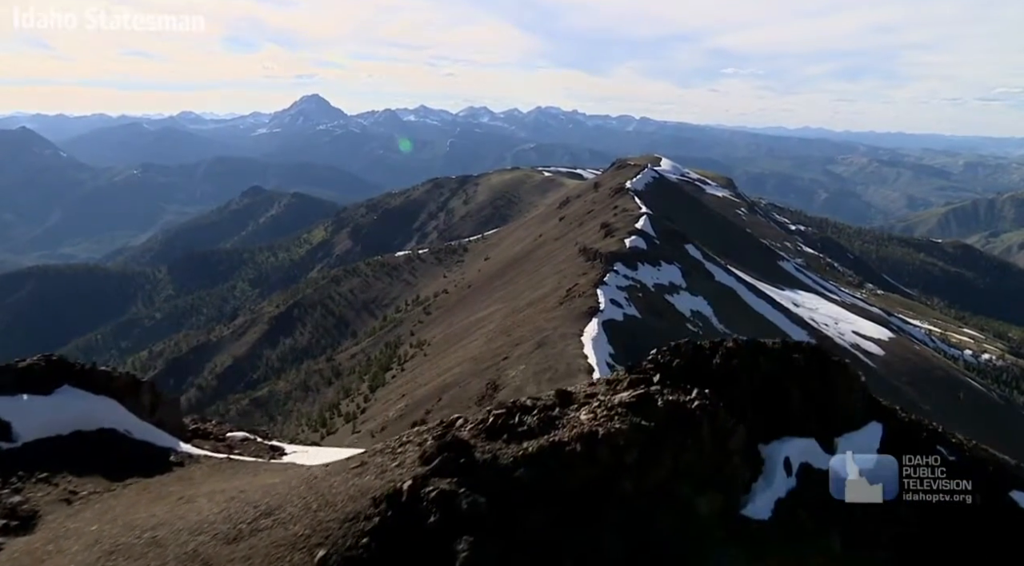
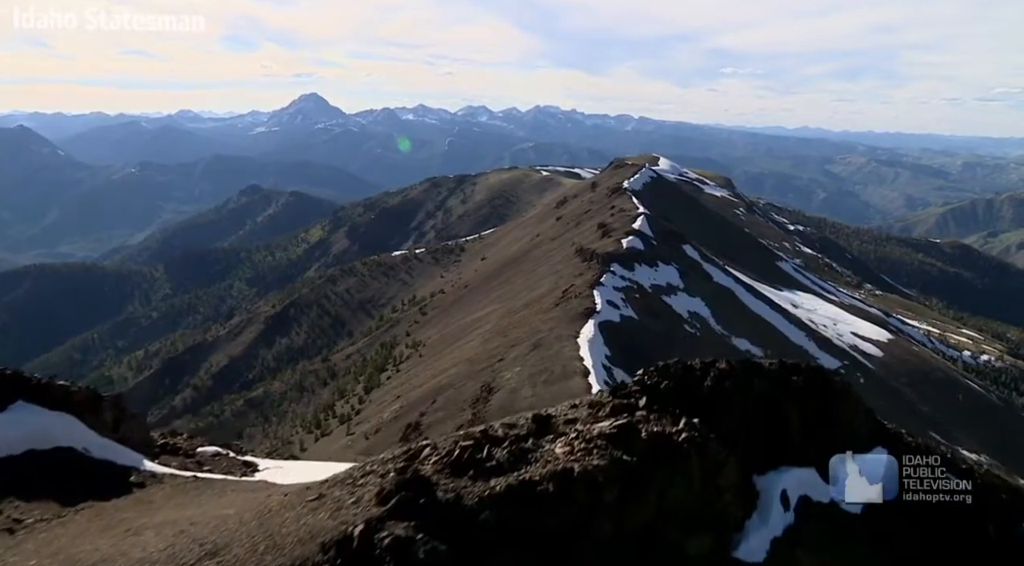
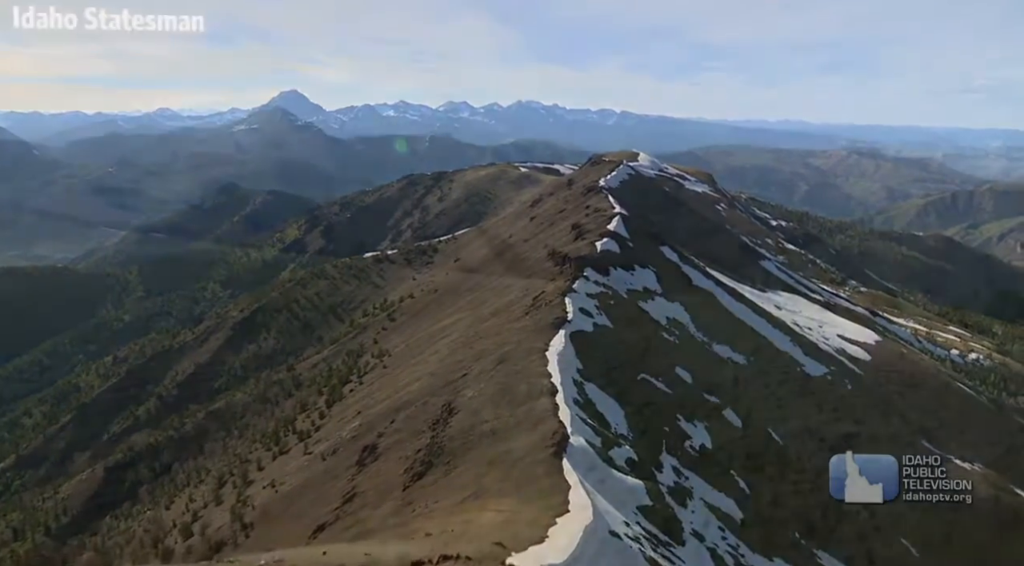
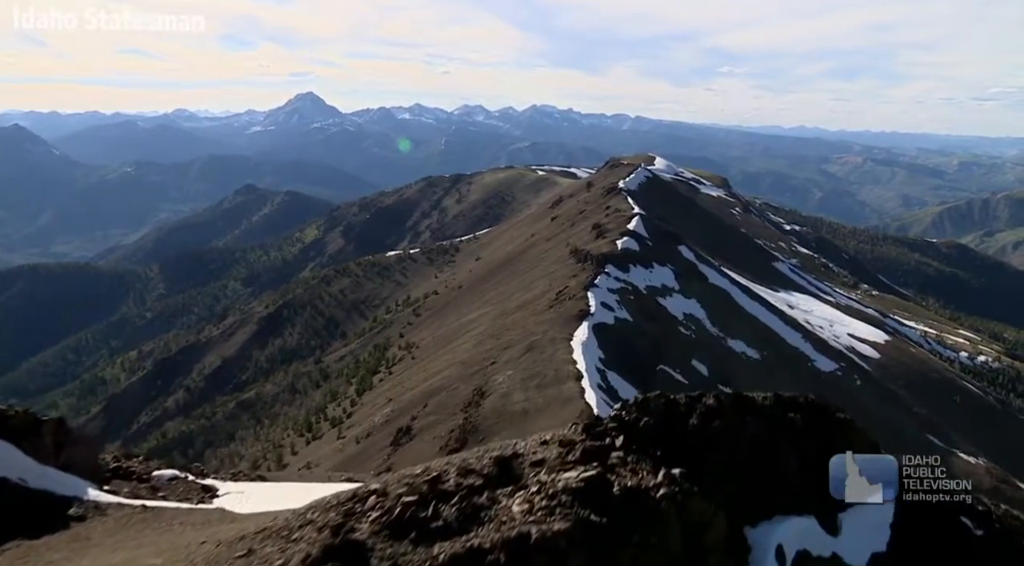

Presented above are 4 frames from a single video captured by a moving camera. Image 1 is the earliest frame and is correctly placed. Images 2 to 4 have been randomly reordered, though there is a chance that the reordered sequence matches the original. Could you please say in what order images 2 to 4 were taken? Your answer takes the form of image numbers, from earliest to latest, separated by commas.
2, 4, 3
